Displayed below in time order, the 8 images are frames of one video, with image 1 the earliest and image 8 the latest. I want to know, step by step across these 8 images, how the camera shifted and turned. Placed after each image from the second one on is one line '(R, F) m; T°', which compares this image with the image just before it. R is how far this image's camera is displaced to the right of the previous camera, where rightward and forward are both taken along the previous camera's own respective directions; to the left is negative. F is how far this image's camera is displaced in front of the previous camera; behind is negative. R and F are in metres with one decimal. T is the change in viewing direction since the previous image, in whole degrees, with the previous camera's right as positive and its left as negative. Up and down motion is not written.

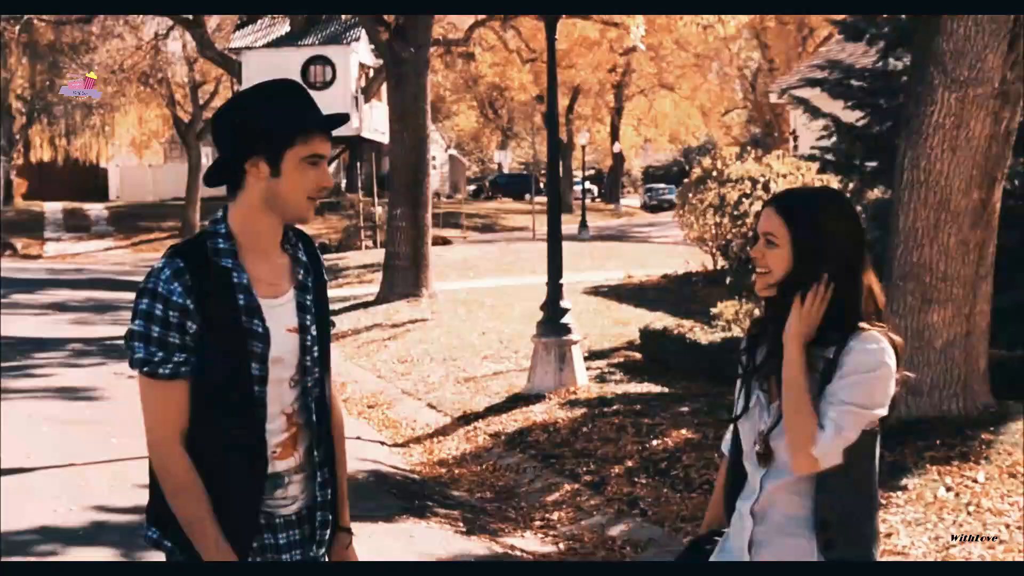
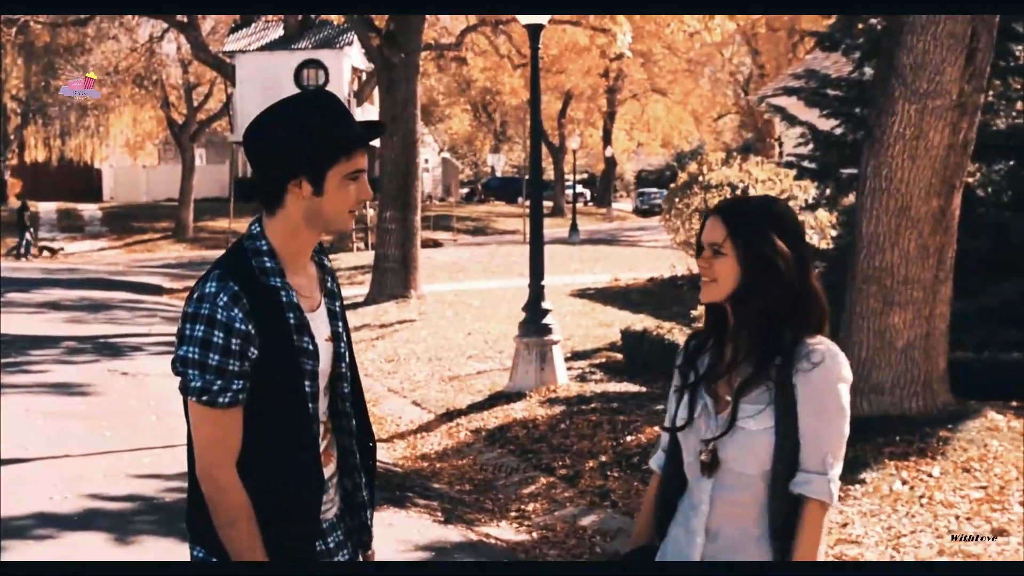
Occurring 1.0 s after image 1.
(+0.1, -0.4) m; 0°
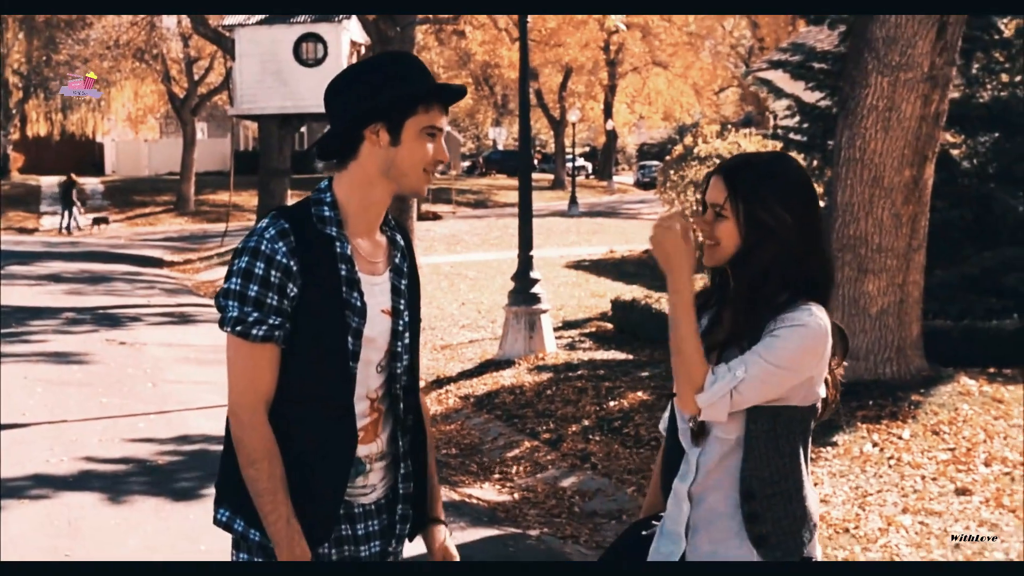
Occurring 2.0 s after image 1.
(+0.2, -0.3) m; 0°
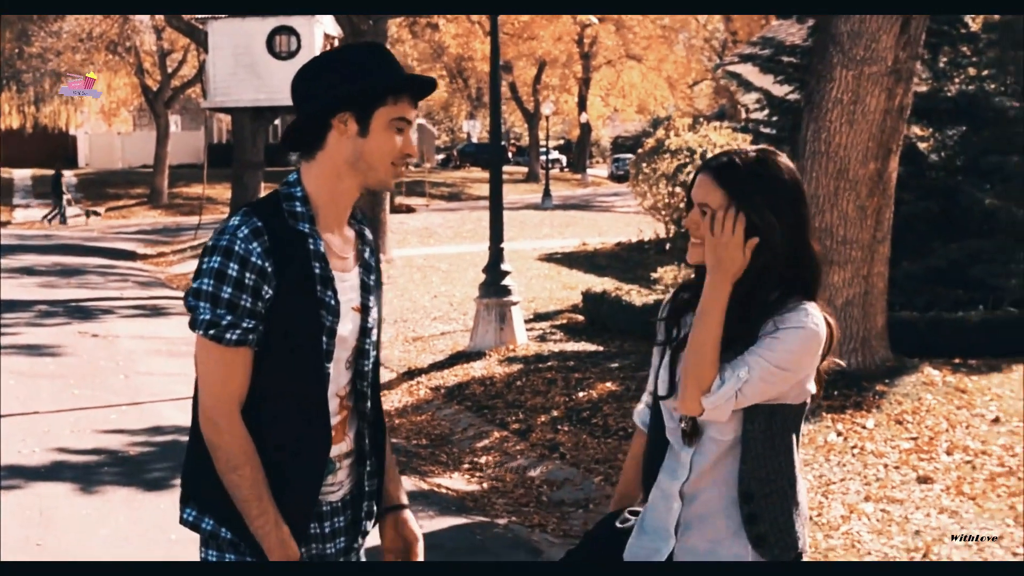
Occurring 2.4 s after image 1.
(0.0, -0.1) m; +1°
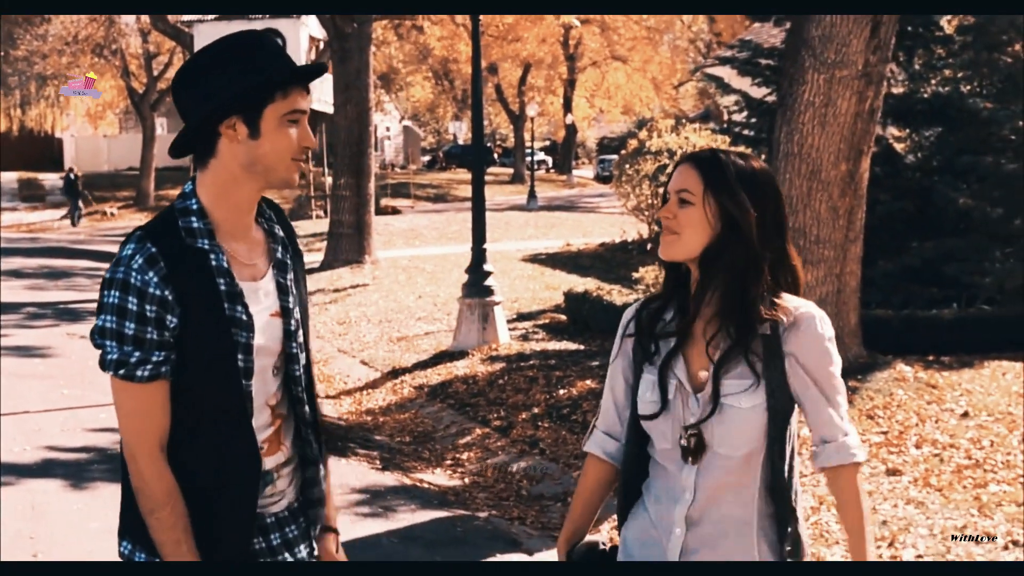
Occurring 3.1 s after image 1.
(+0.1, -0.2) m; +1°
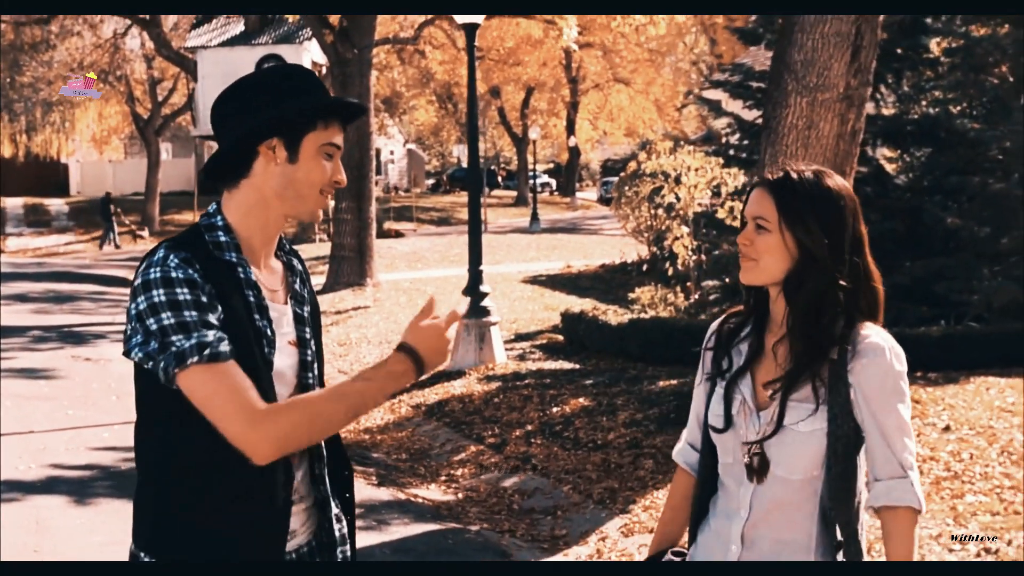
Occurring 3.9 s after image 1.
(+0.1, -0.3) m; 0°
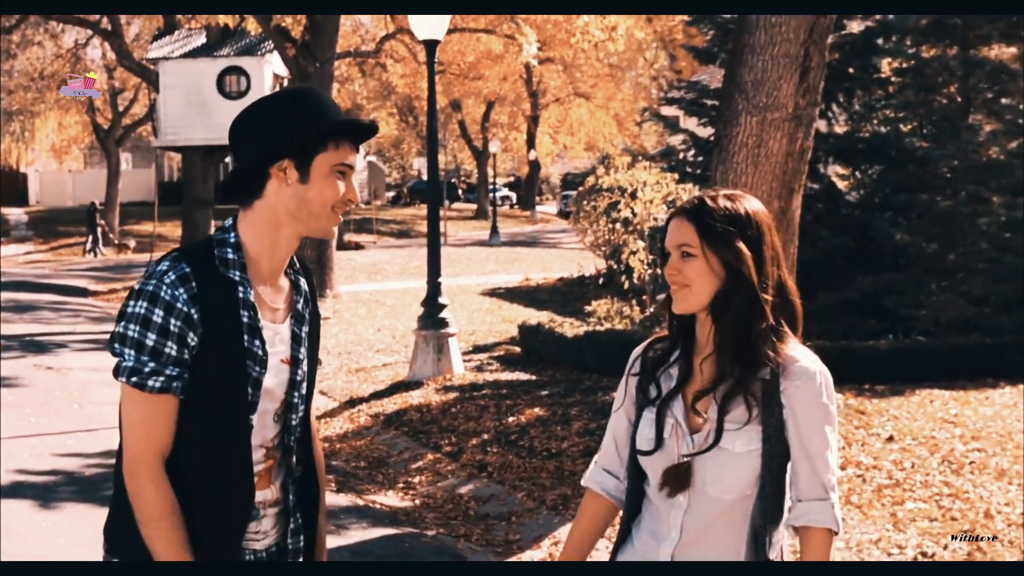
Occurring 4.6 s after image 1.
(0.0, -0.2) m; +2°
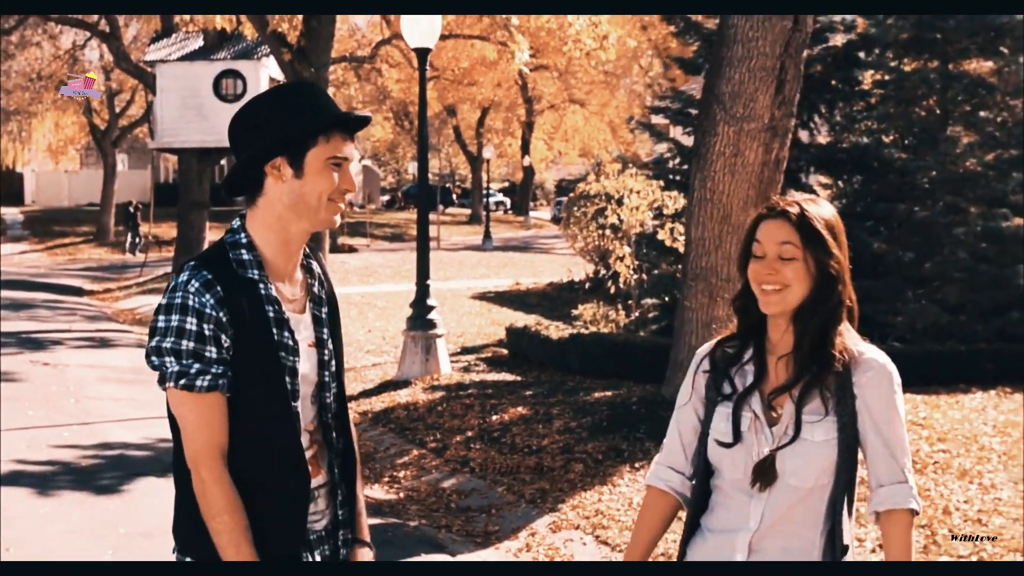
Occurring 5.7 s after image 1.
(+0.1, -0.4) m; 0°
